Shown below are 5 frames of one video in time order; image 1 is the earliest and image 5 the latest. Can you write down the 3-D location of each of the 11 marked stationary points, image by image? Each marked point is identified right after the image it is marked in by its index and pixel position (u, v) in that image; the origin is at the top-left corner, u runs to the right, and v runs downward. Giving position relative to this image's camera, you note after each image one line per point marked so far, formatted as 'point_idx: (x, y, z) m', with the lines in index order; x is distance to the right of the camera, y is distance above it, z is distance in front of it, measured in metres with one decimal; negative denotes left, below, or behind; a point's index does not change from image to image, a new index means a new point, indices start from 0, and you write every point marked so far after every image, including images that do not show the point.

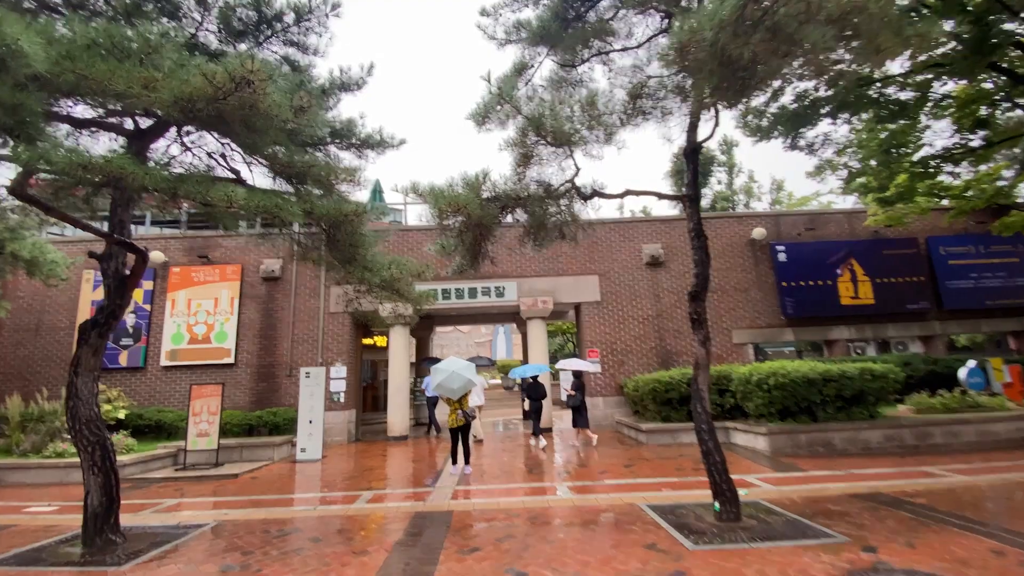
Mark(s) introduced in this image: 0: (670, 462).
0: (+2.6, -2.8, +8.6) m
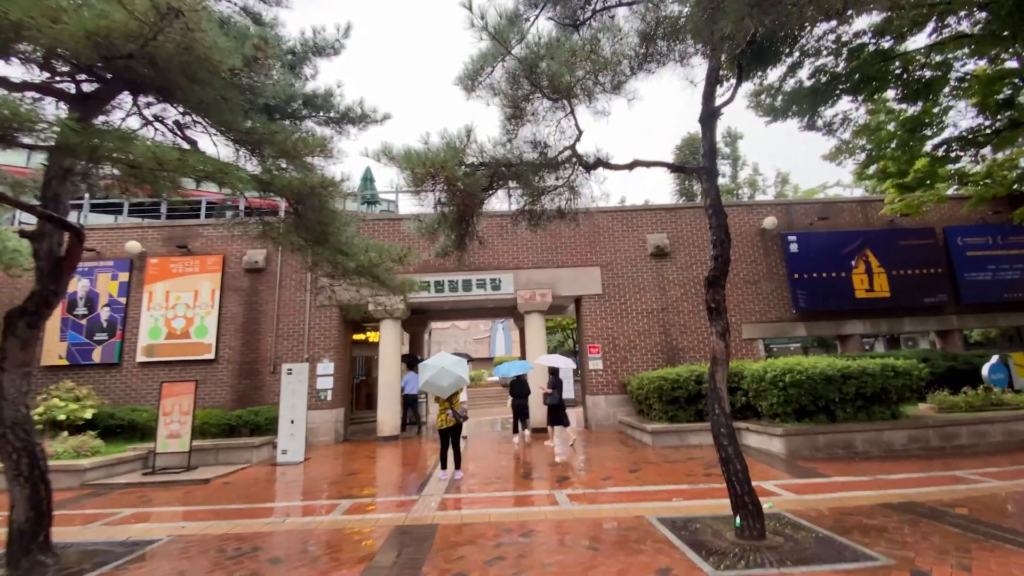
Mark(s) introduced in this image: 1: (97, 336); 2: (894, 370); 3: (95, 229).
0: (+2.5, -2.7, +7.9) m
1: (-9.8, -1.1, +12.5) m
2: (+6.3, -1.4, +8.8) m
3: (-10.3, +1.5, +13.1) m
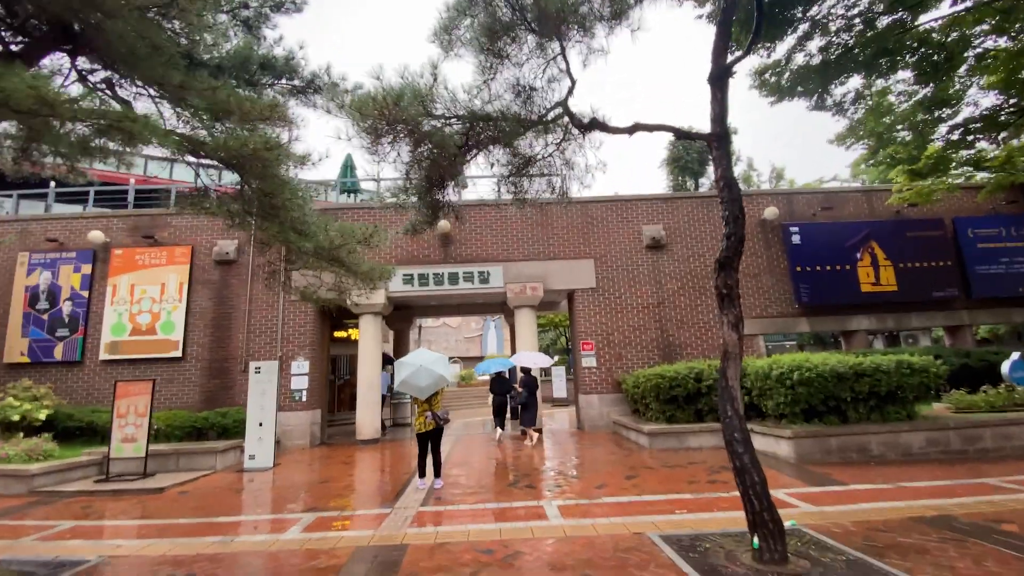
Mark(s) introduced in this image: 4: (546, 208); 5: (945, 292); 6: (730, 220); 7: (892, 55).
0: (+2.3, -2.5, +7.2) m
1: (-10.0, -1.0, +11.6) m
2: (+6.1, -1.2, +8.2) m
3: (-10.6, +1.6, +12.2) m
4: (+0.8, +1.9, +12.4) m
5: (+10.0, -0.1, +12.2) m
6: (+1.9, +0.6, +4.5) m
7: (+6.0, +3.7, +8.3) m
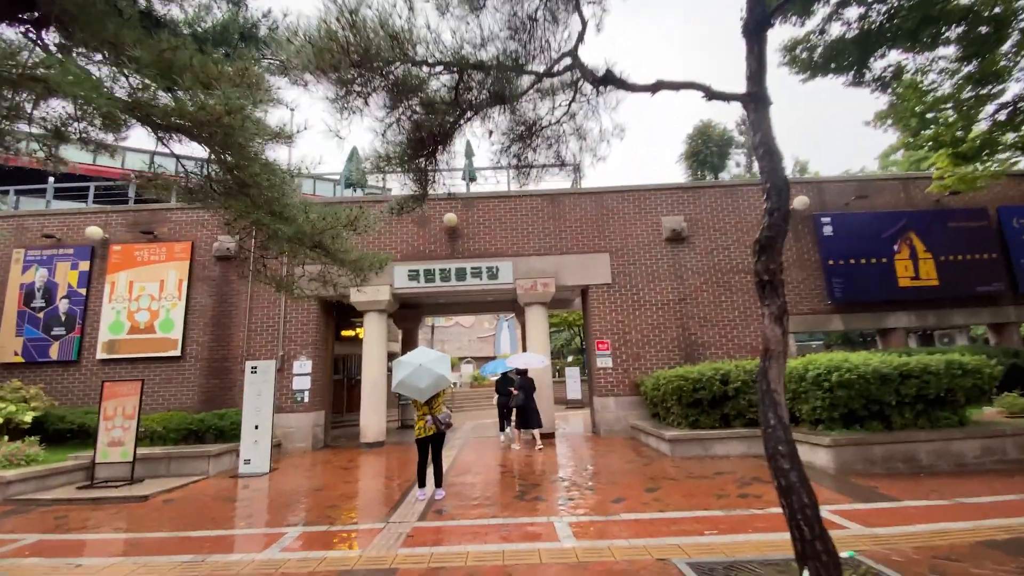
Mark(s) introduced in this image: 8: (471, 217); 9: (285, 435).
0: (+2.4, -2.4, +6.5) m
1: (-9.8, -0.9, +11.3) m
2: (+6.3, -1.1, +7.4) m
3: (-10.4, +1.7, +11.9) m
4: (+1.0, +2.0, +11.7) m
5: (+10.2, 0.0, +11.3) m
6: (+1.9, +0.7, +3.8) m
7: (+6.1, +3.8, +7.6) m
8: (-0.9, +1.6, +11.6) m
9: (-4.6, -3.0, +10.7) m
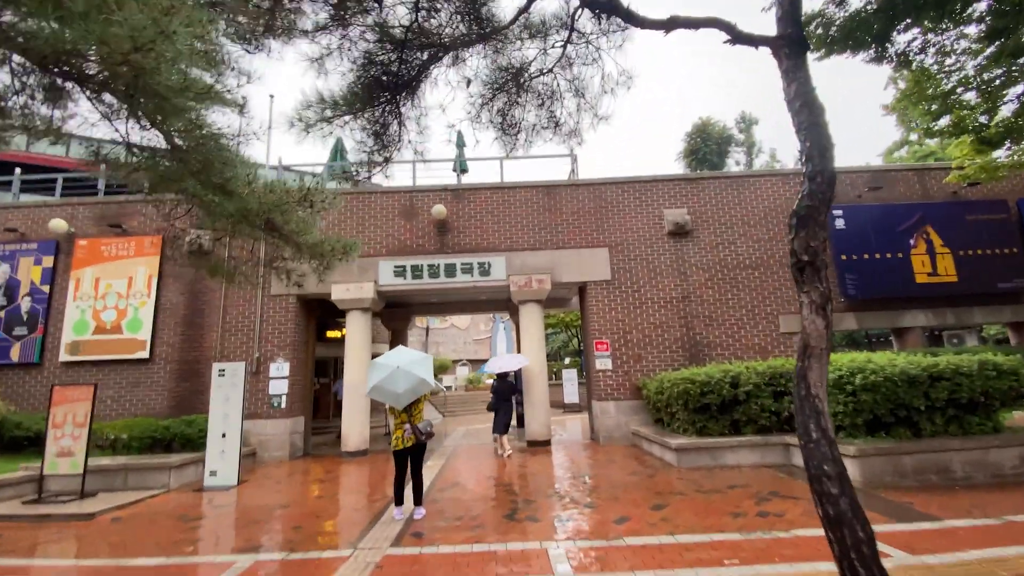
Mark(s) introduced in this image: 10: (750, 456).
0: (+2.3, -2.3, +5.8) m
1: (-9.9, -0.9, +10.5) m
2: (+6.1, -1.0, +6.7) m
3: (-10.5, +1.7, +11.2) m
4: (+0.9, +2.0, +11.1) m
5: (+10.1, +0.1, +10.6) m
6: (+1.8, +0.8, +3.1) m
7: (+6.0, +3.9, +6.9) m
8: (-1.1, +1.6, +10.9) m
9: (-4.7, -2.9, +9.9) m
10: (+3.4, -2.4, +7.5) m
